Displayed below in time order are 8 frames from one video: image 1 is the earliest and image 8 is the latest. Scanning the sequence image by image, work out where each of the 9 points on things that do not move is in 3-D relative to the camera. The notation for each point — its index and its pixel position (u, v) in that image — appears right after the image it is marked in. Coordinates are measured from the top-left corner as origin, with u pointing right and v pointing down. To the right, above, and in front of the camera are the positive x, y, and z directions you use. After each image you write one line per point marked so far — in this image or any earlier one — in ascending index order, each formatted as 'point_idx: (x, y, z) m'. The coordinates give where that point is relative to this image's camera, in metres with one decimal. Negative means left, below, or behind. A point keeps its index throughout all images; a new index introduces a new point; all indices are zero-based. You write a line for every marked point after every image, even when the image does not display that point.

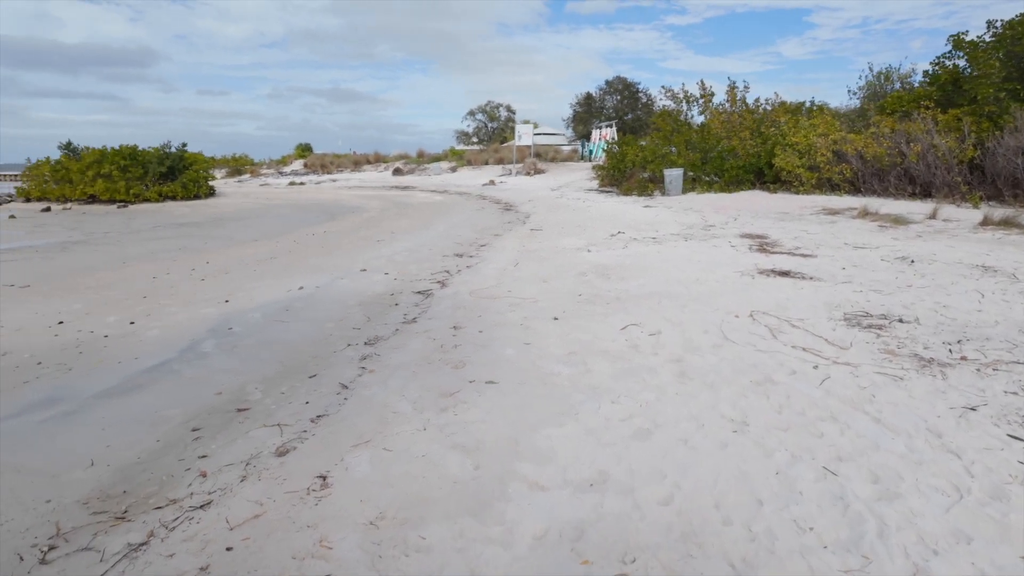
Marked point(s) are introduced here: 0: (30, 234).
0: (-12.2, +1.4, +16.1) m
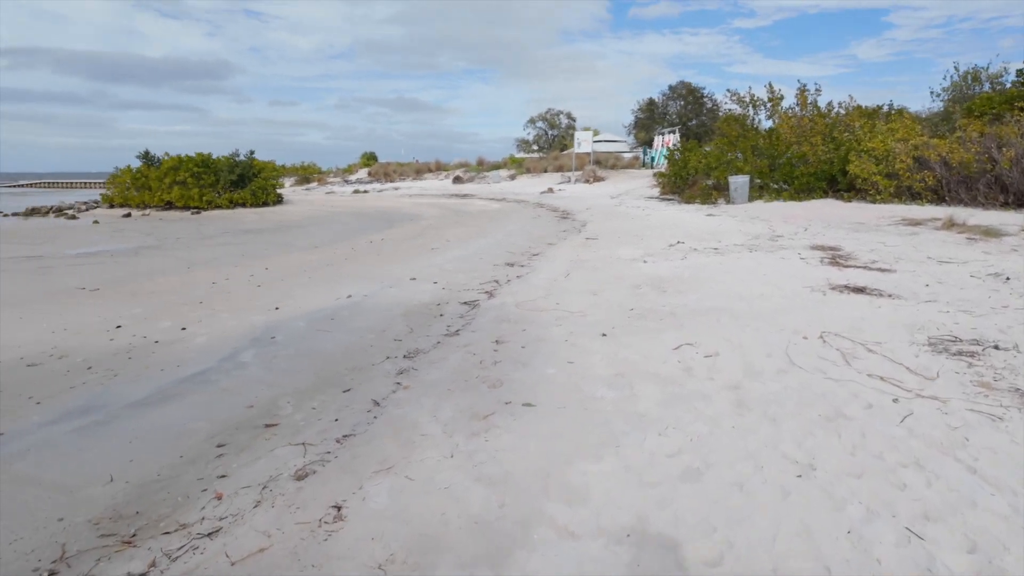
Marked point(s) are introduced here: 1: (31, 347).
0: (-10.8, +1.3, +17.0) m
1: (-4.1, -0.5, +5.3) m
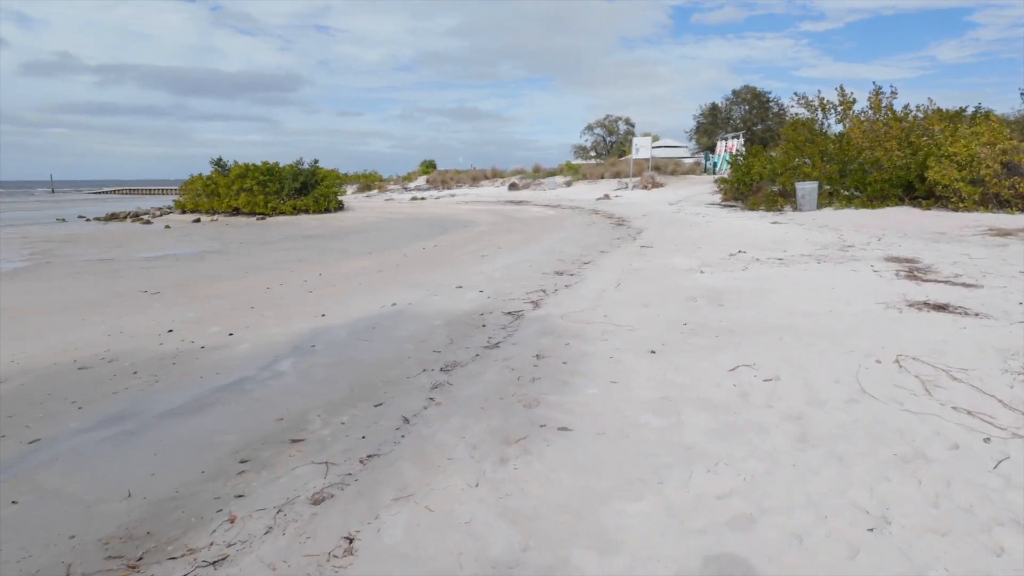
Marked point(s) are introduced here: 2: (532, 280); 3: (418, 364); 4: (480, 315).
0: (-9.3, +1.3, +17.7) m
1: (-3.7, -0.5, +5.5) m
2: (+0.2, +0.1, +7.8) m
3: (-0.6, -0.5, +4.3) m
4: (-0.3, -0.3, +5.8) m
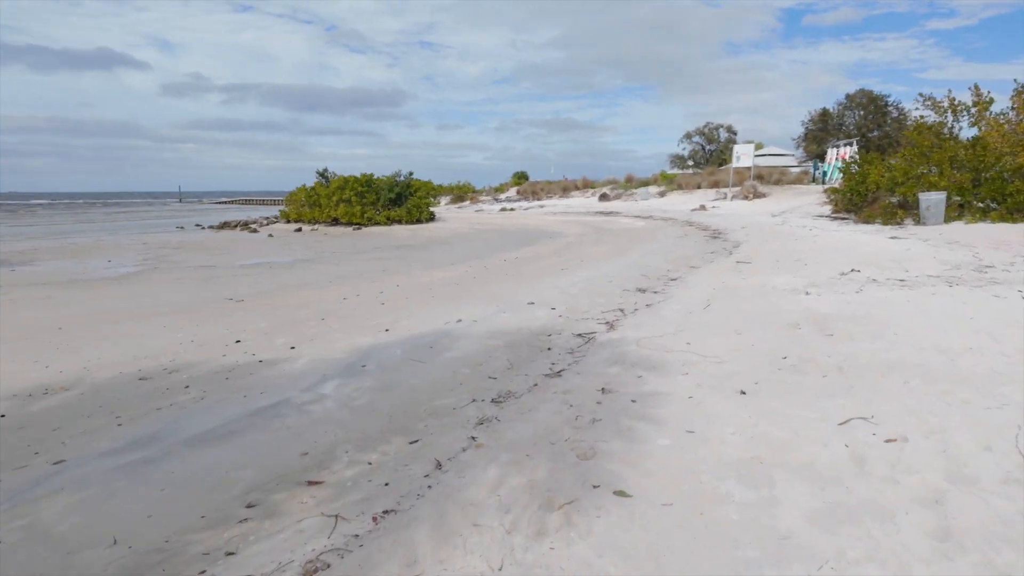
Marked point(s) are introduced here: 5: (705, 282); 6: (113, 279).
0: (-6.8, +1.1, +18.4) m
1: (-3.1, -0.6, +5.5) m
2: (+1.1, -0.1, +7.2) m
3: (-0.3, -0.6, +3.8) m
4: (+0.3, -0.4, +5.3) m
5: (+2.4, +0.1, +7.8) m
6: (-8.1, +0.2, +12.8) m
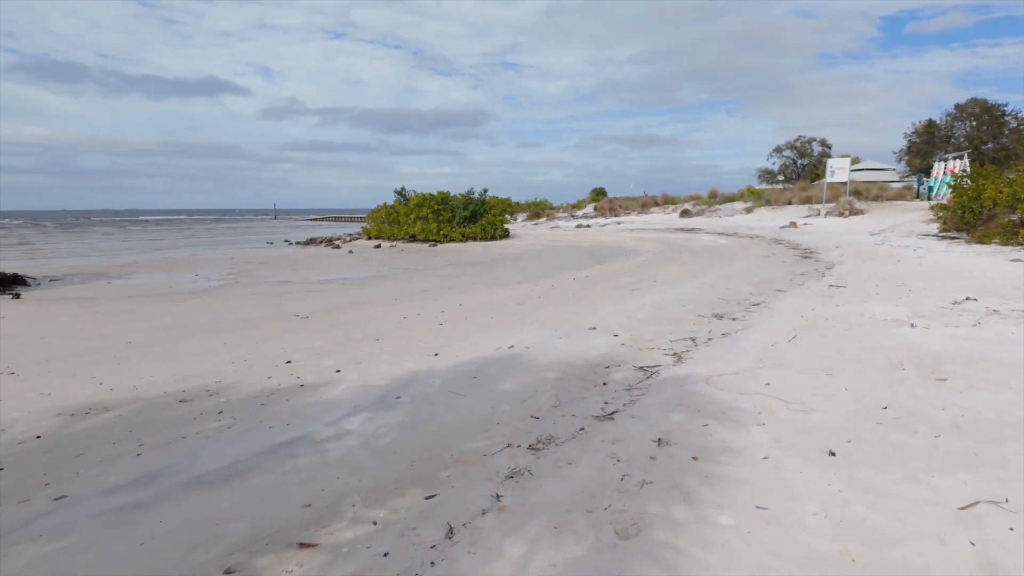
0: (-4.7, +0.6, +18.7) m
1: (-2.7, -0.8, +5.4) m
2: (+1.8, -0.4, +6.6) m
3: (0.0, -0.8, +3.4) m
4: (+0.7, -0.6, +4.8) m
5: (+3.1, -0.2, +7.0) m
6: (-6.7, -0.1, +13.3) m
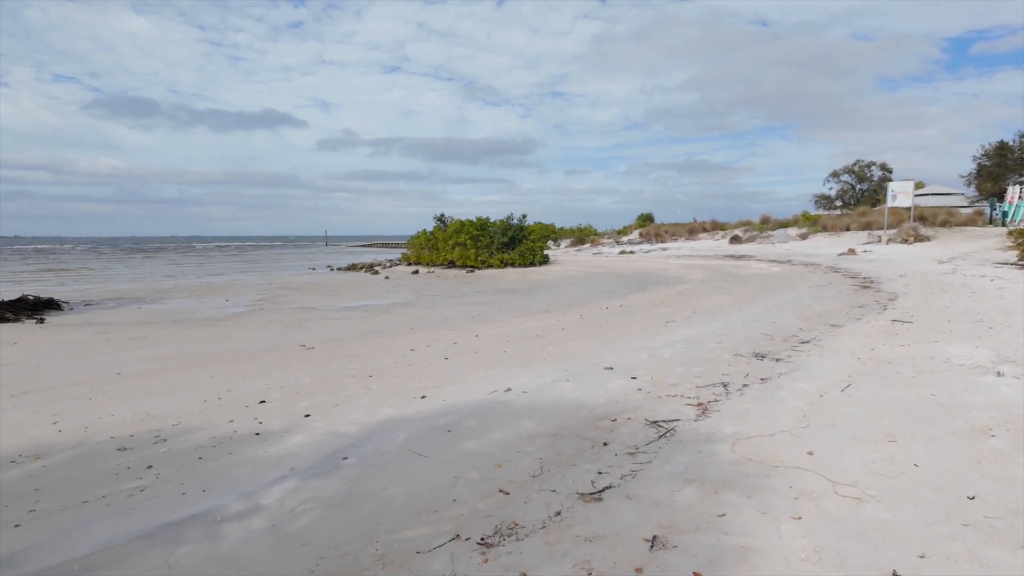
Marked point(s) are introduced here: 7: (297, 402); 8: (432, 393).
0: (-3.7, -0.2, +18.3) m
1: (-2.7, -1.0, +4.8) m
2: (+1.8, -0.7, +5.6) m
3: (-0.2, -1.0, +2.6) m
4: (+0.6, -0.9, +3.9) m
5: (+3.2, -0.6, +6.0) m
6: (-6.1, -0.6, +13.0) m
7: (-1.8, -1.0, +5.2) m
8: (-0.6, -0.9, +5.1) m
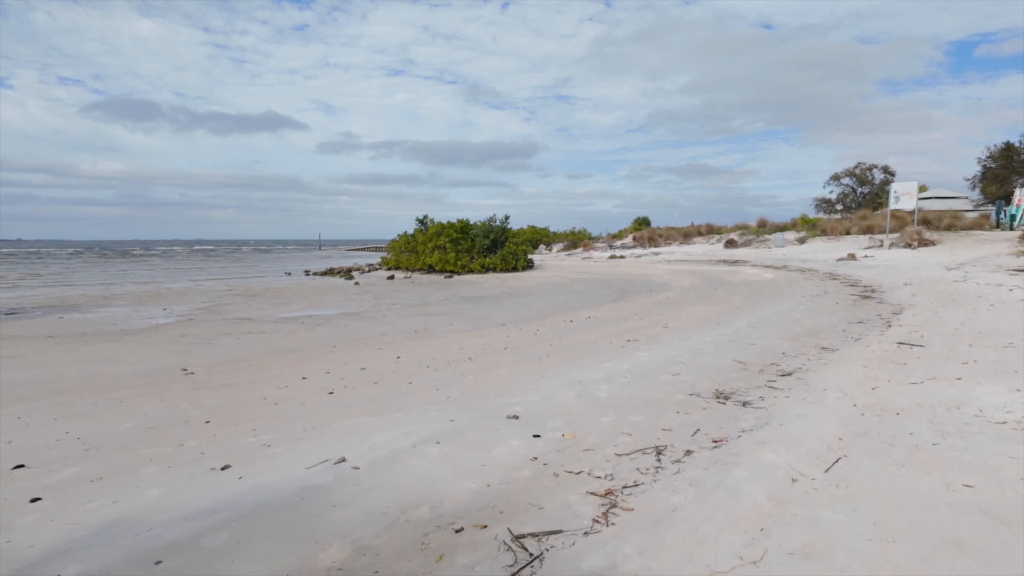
0: (-4.5, -0.4, +16.8) m
1: (-3.6, -1.1, +3.3) m
2: (+0.9, -0.8, +4.1) m
3: (-1.1, -1.1, +1.1) m
4: (-0.3, -1.0, +2.4) m
5: (+2.3, -0.7, +4.5) m
6: (-7.0, -0.8, +11.5) m
7: (-2.7, -1.1, +3.7) m
8: (-1.5, -1.0, +3.6) m
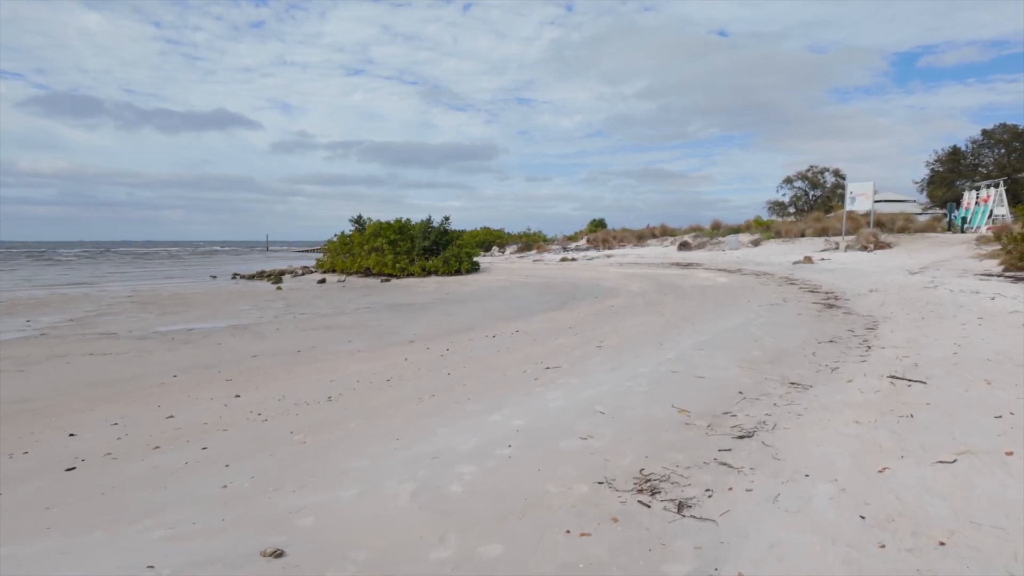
0: (-6.2, -0.5, +14.7) m
1: (-4.4, -1.3, +1.2) m
2: (+0.1, -1.0, +2.4) m
3: (-1.8, -1.2, -0.8) m
4: (-1.0, -1.1, +0.6) m
5: (+1.4, -0.8, +2.8) m
6: (-8.3, -1.0, +9.2) m
7: (-3.5, -1.2, +1.7) m
8: (-2.3, -1.1, +1.7) m
